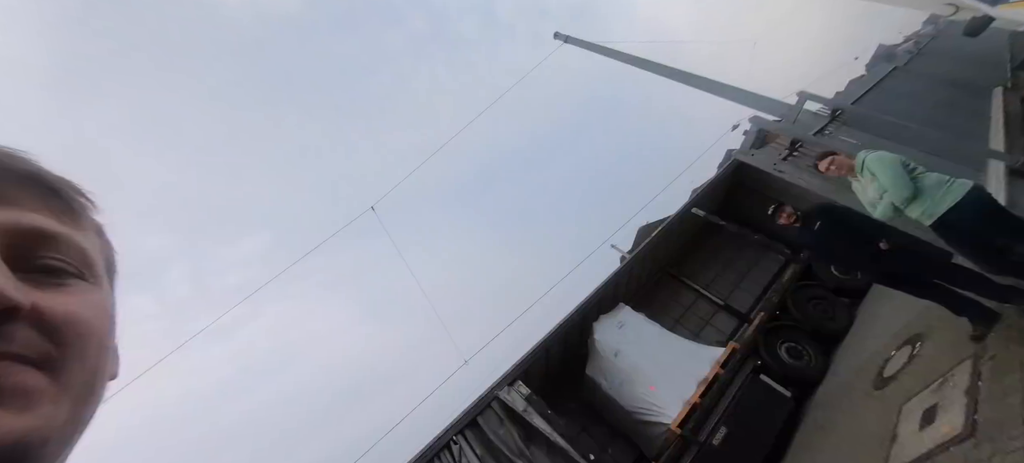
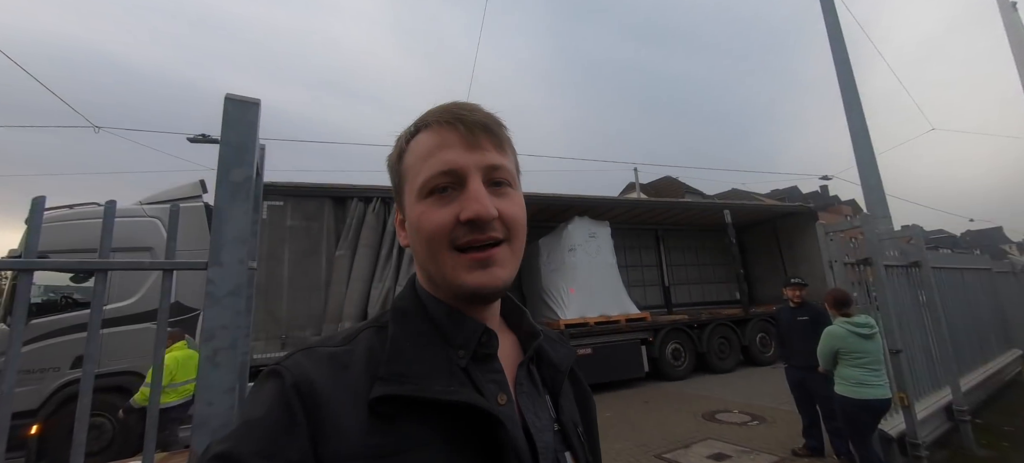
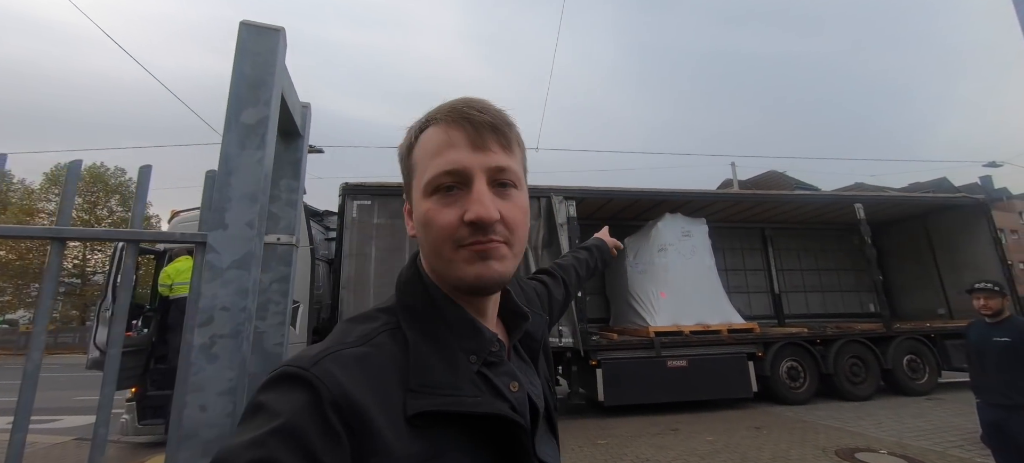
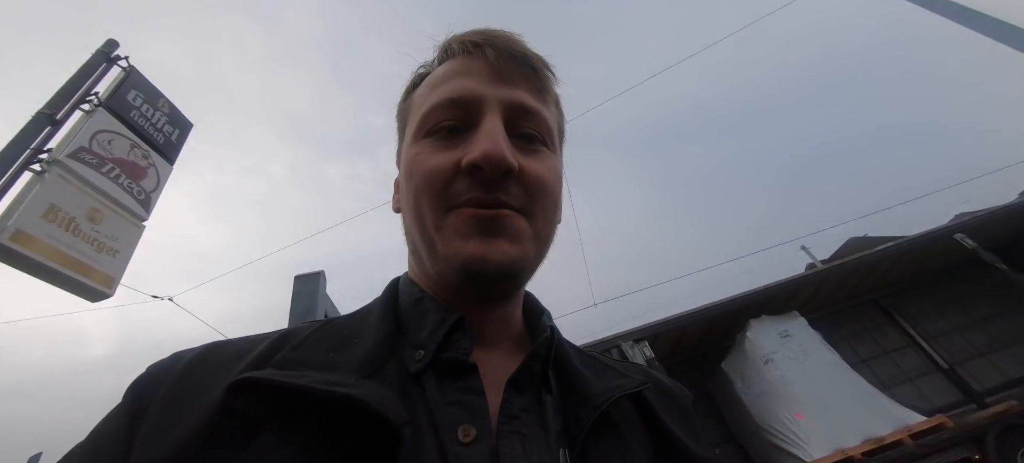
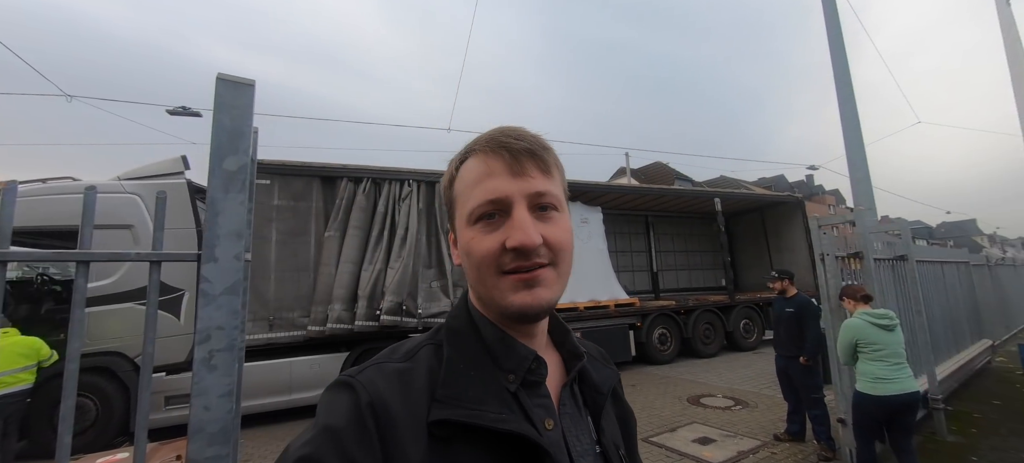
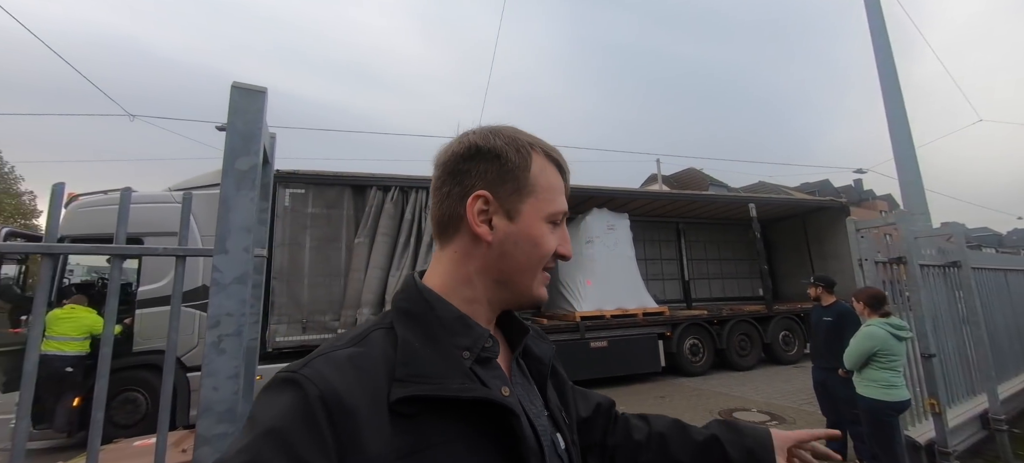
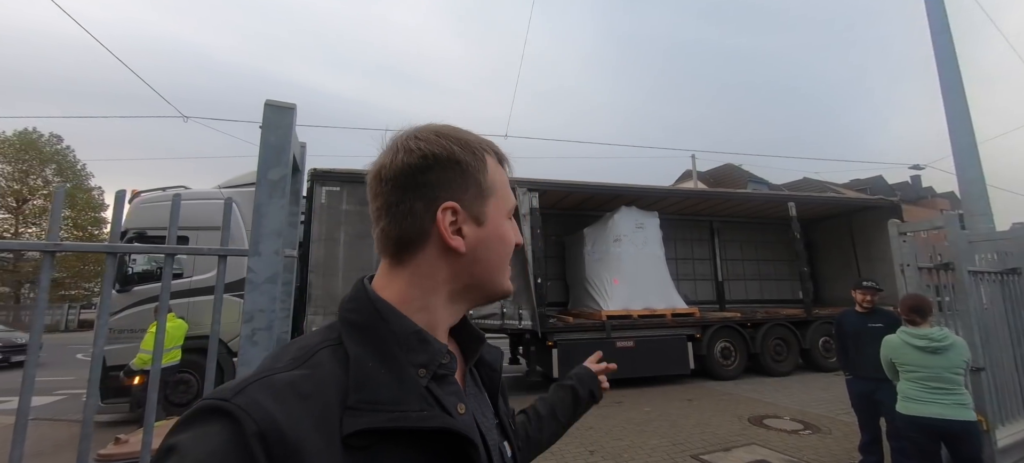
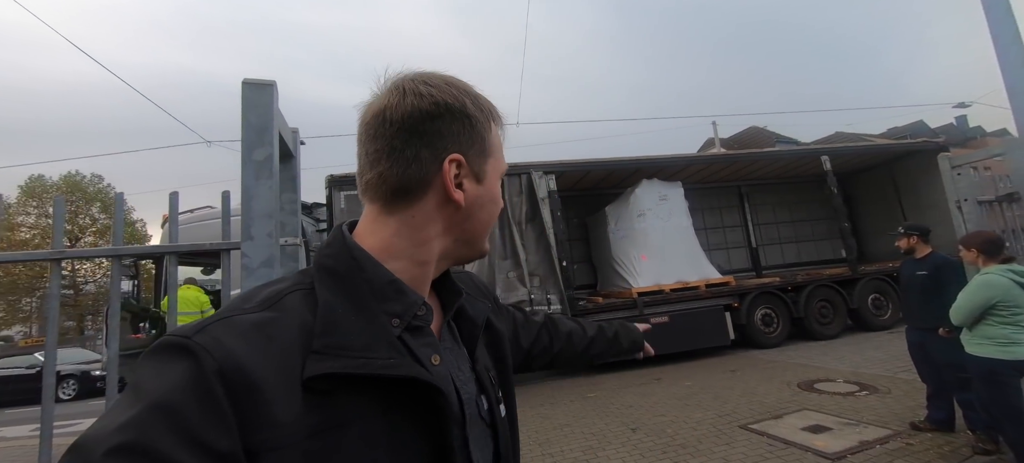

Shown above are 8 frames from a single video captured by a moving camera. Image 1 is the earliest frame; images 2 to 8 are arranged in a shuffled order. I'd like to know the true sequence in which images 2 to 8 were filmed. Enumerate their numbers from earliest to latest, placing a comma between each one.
4, 2, 7, 5, 6, 8, 3
